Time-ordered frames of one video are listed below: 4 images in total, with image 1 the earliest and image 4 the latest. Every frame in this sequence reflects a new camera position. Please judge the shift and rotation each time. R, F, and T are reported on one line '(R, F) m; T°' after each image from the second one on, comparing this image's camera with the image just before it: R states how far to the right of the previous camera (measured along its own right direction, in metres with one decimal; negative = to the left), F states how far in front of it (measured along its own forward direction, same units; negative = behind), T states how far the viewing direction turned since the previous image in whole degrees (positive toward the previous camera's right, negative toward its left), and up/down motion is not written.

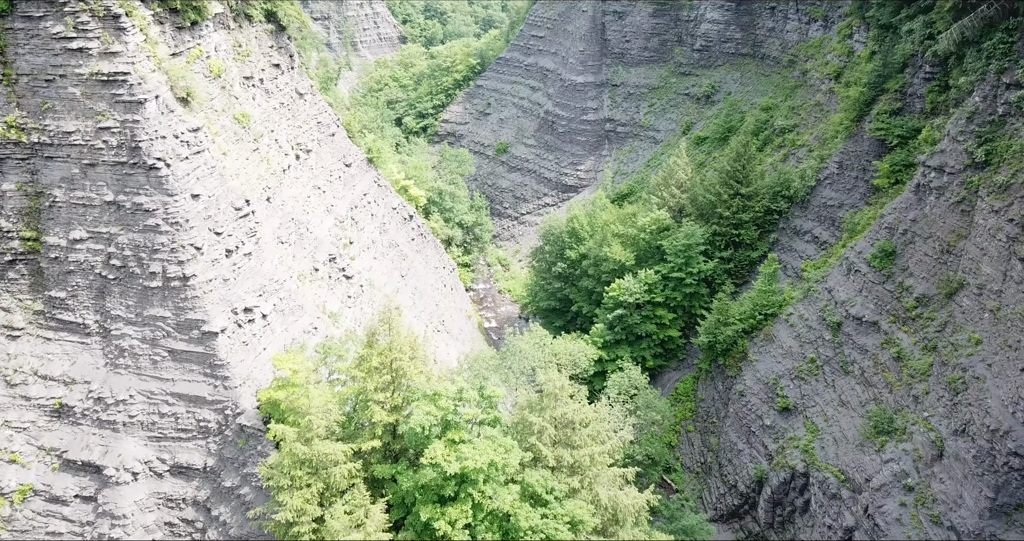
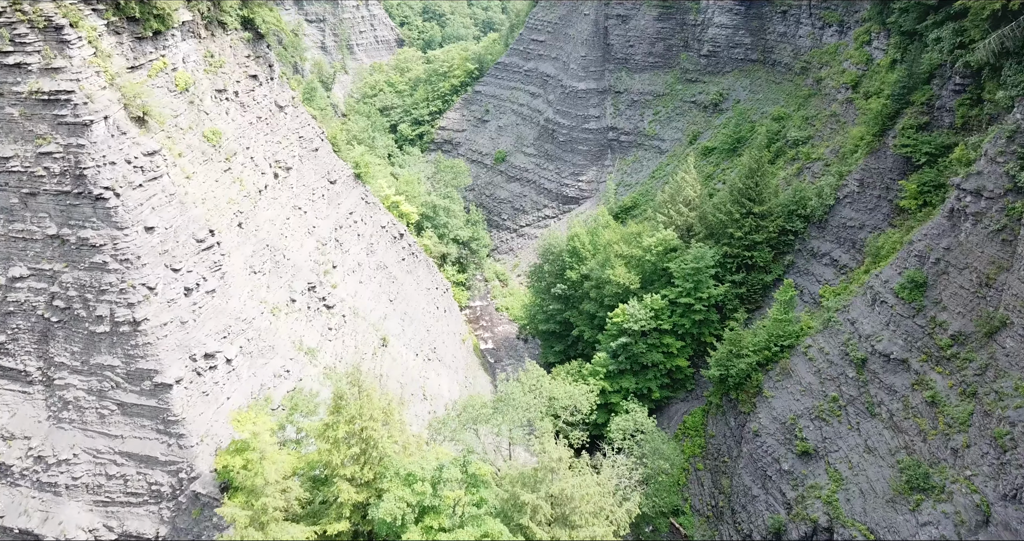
(+0.2, +1.8) m; 0°
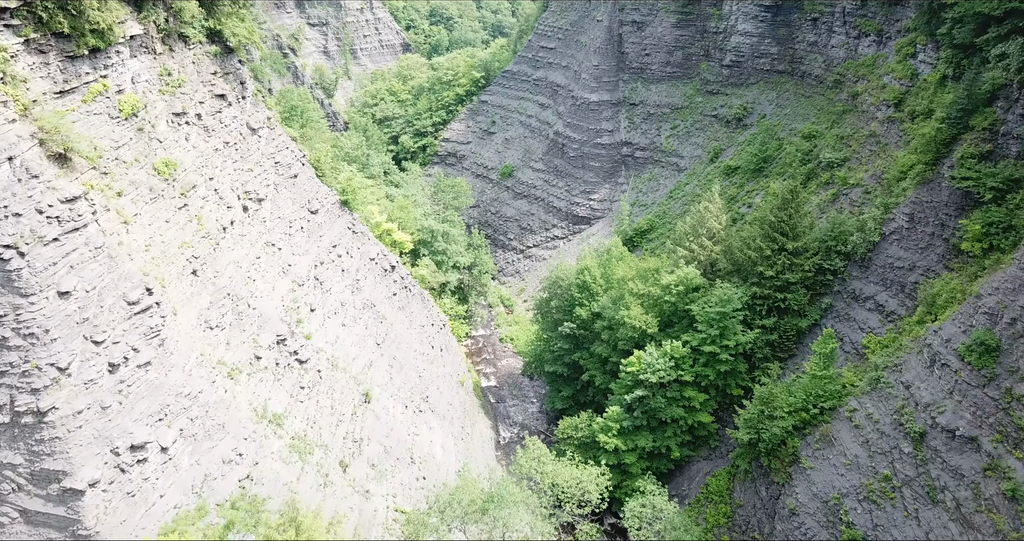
(+0.3, +2.8) m; -1°
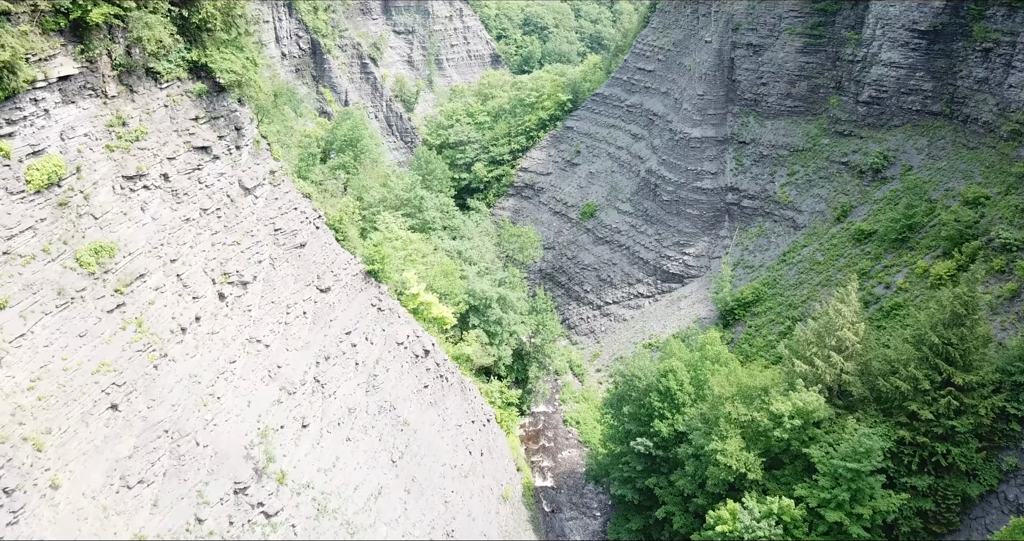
(+0.6, +5.4) m; -7°
